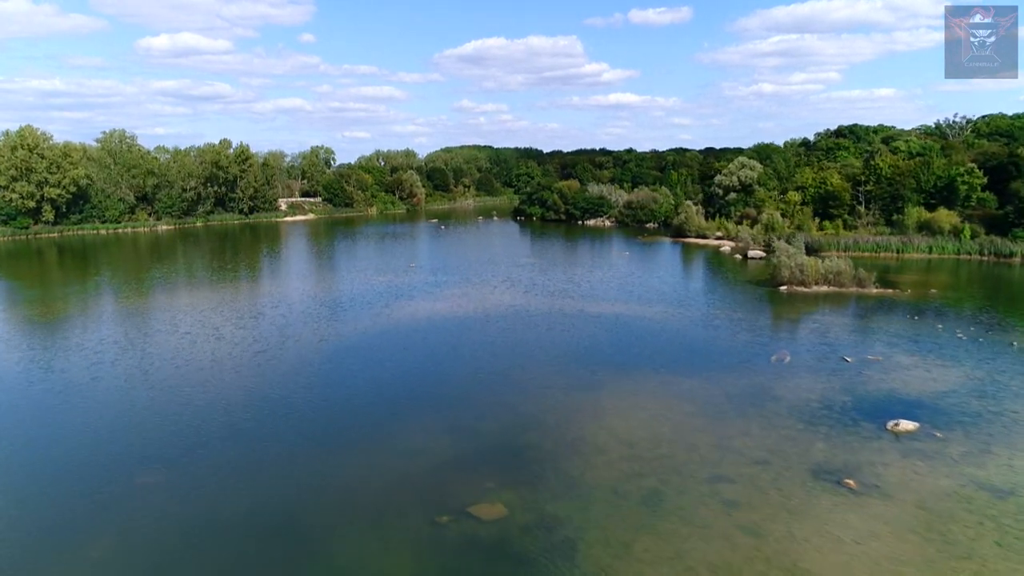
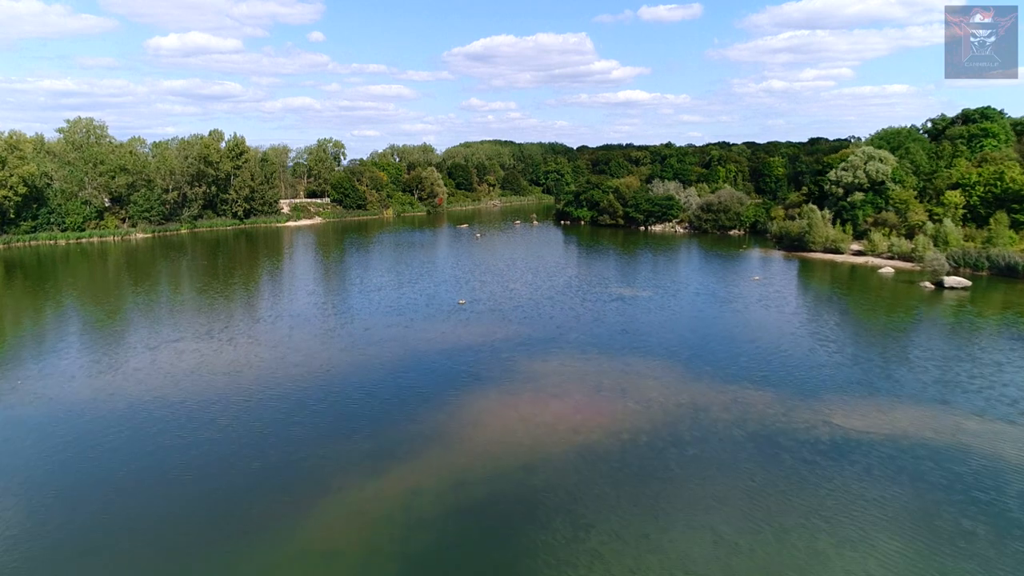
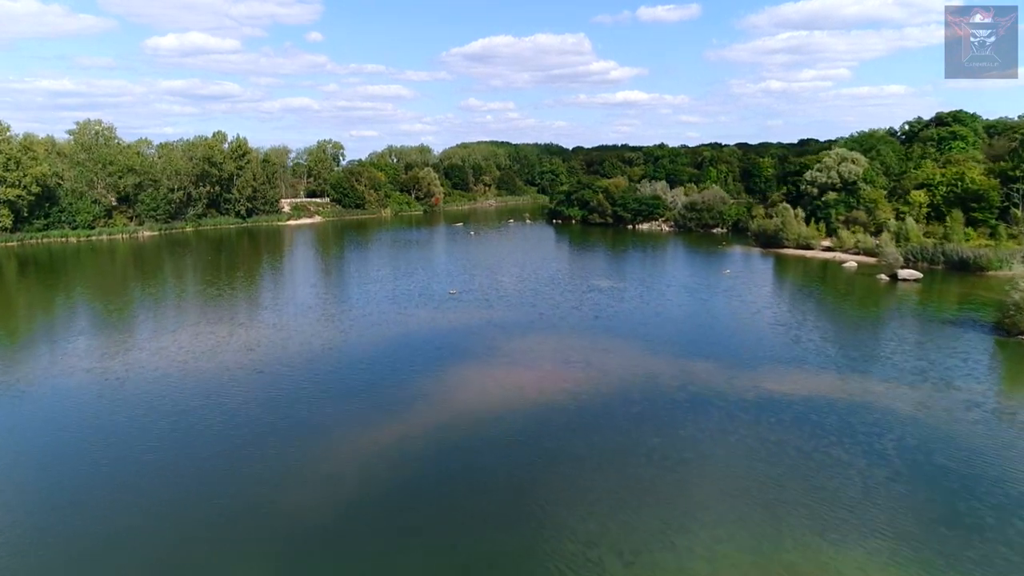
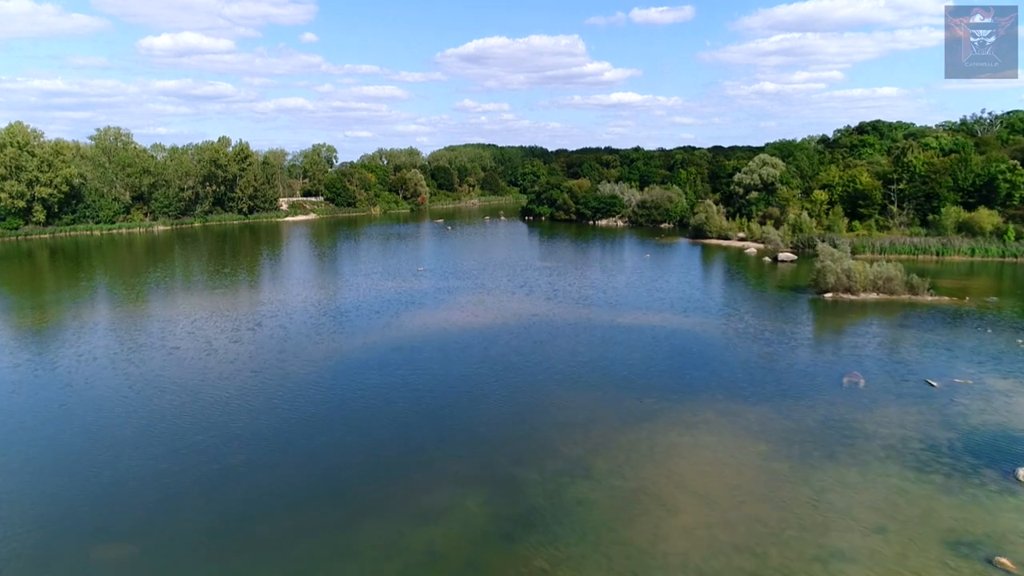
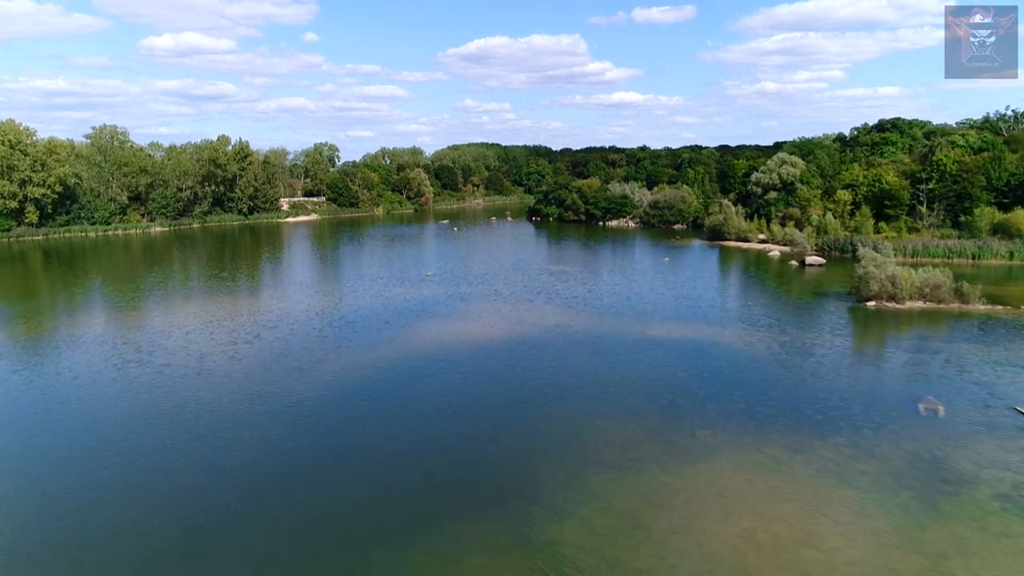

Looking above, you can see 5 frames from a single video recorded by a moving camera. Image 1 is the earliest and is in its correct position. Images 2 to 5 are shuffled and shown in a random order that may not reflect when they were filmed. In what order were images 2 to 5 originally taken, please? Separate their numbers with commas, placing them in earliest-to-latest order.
4, 5, 3, 2
